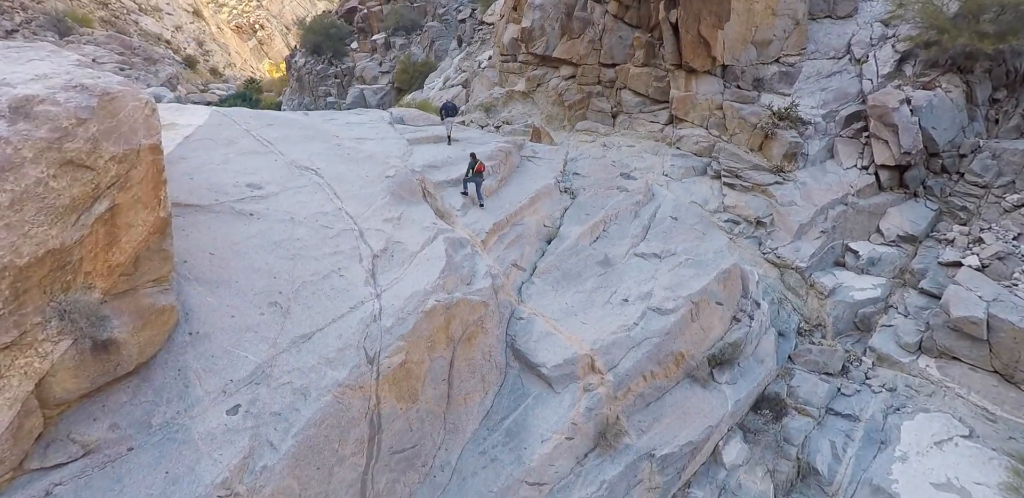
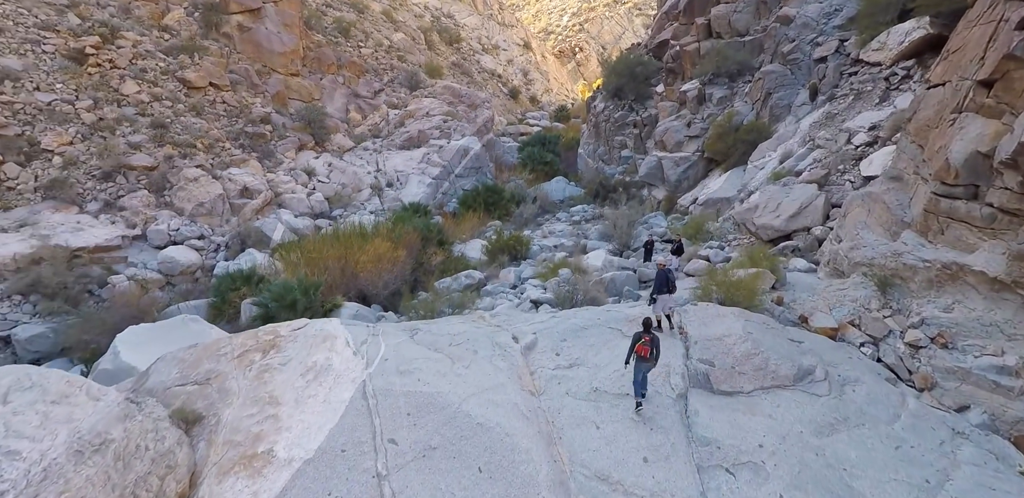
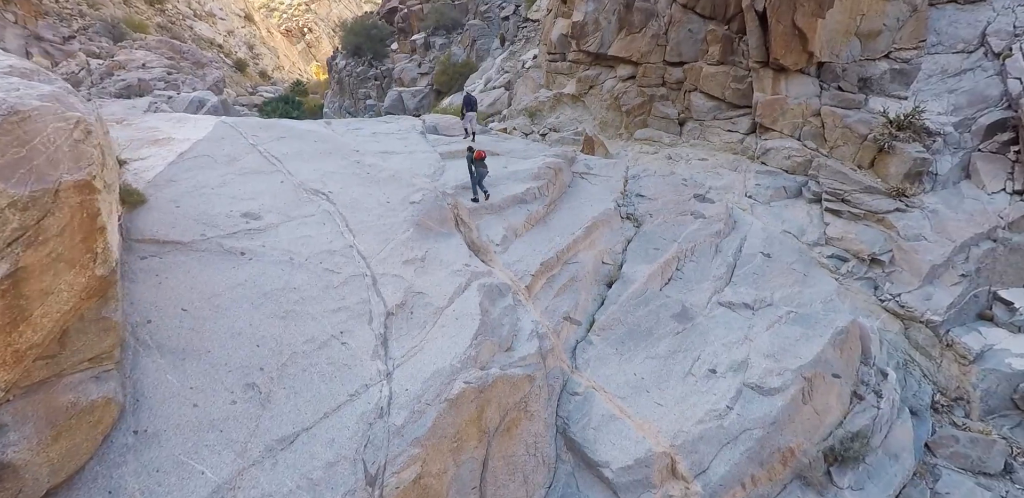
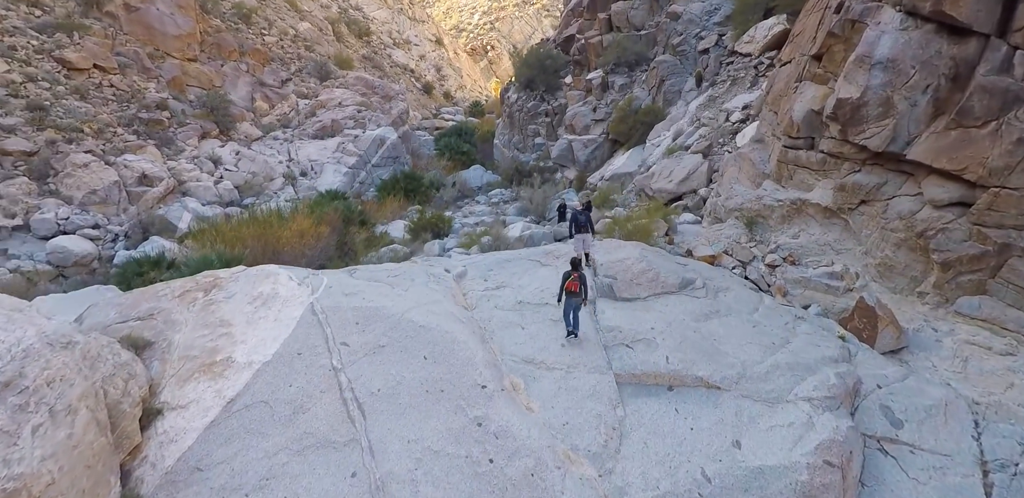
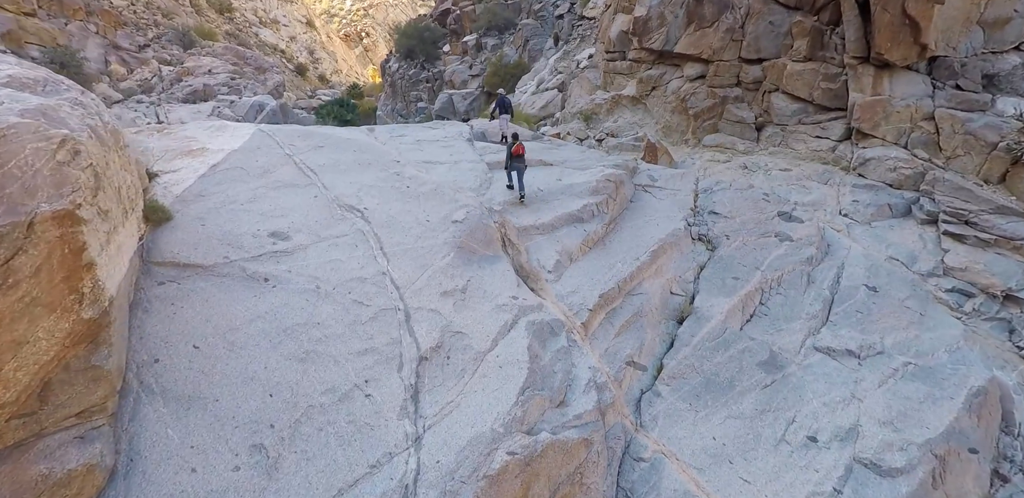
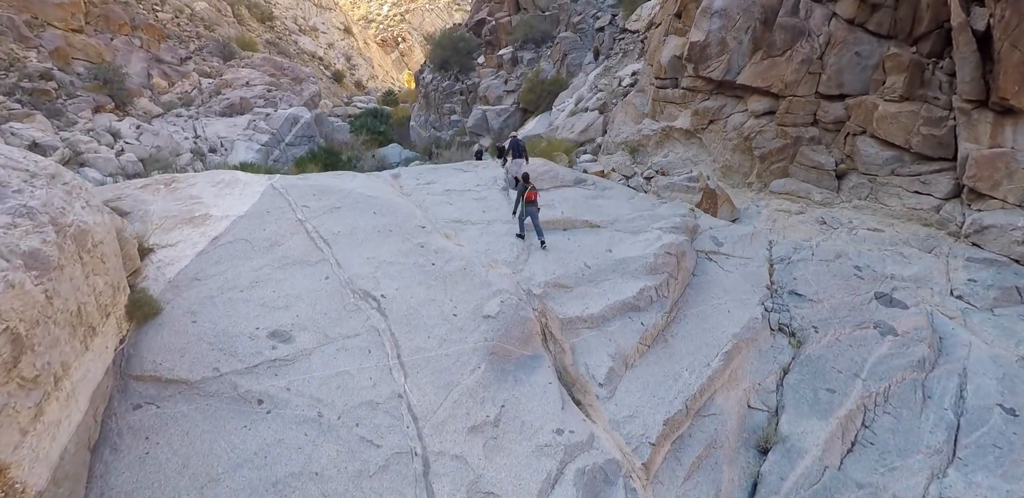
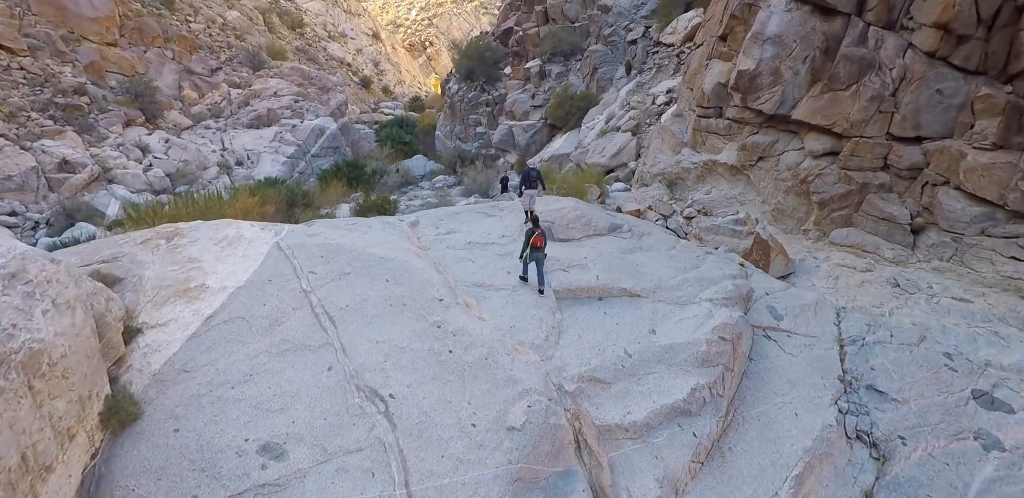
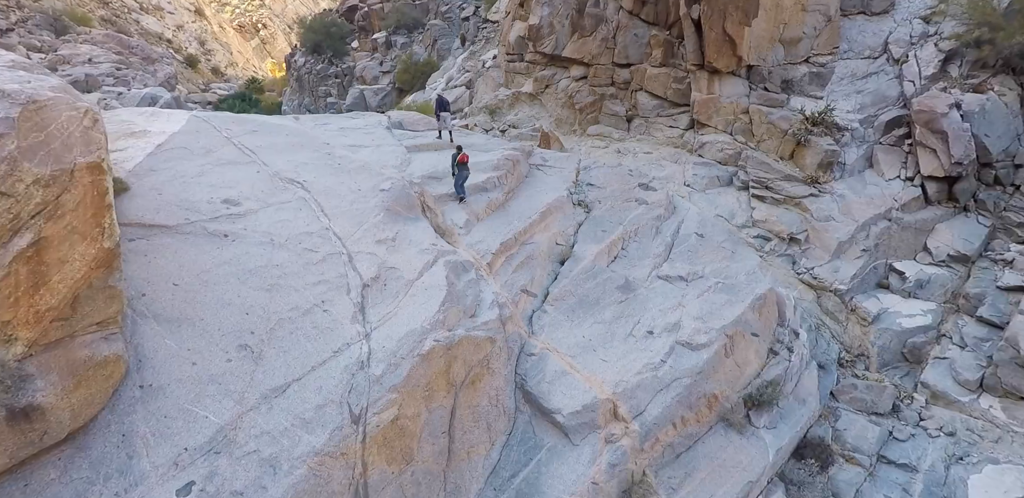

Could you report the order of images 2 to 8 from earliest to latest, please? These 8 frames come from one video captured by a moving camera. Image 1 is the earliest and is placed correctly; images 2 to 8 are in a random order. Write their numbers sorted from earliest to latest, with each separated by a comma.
8, 3, 5, 6, 7, 4, 2
